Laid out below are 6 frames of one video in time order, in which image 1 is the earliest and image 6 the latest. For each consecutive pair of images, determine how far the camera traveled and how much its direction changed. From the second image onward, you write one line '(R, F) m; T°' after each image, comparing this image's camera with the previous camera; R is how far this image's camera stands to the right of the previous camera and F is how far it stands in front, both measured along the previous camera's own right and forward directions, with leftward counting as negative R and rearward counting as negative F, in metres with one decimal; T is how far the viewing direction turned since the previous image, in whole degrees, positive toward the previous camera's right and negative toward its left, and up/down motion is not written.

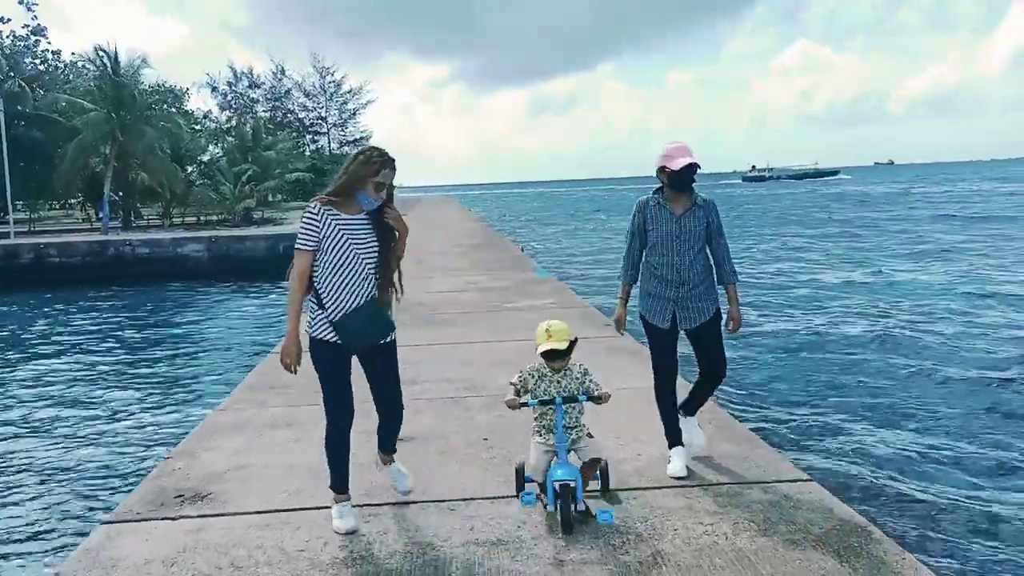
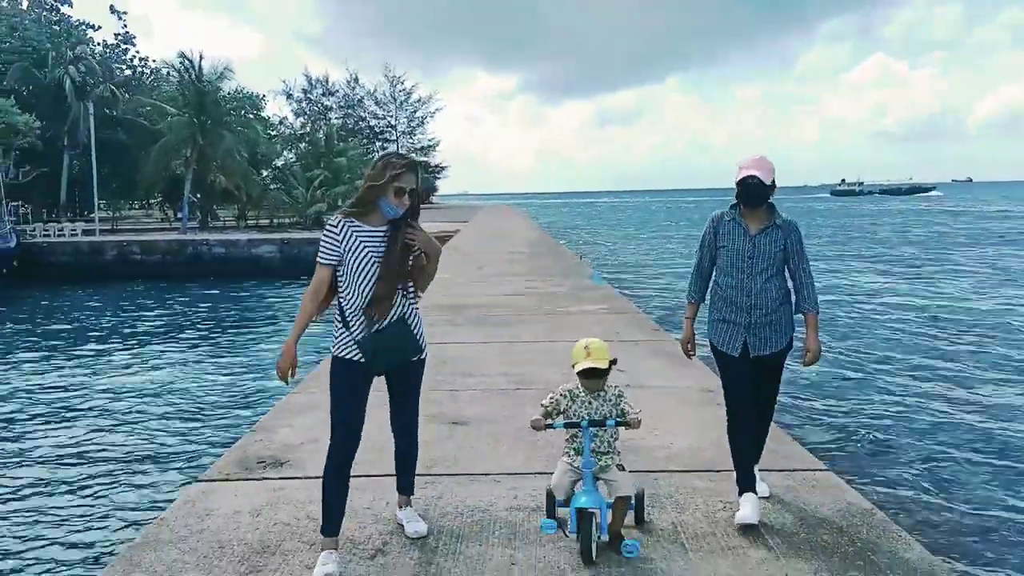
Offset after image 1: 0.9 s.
(+0.1, -0.5) m; -4°
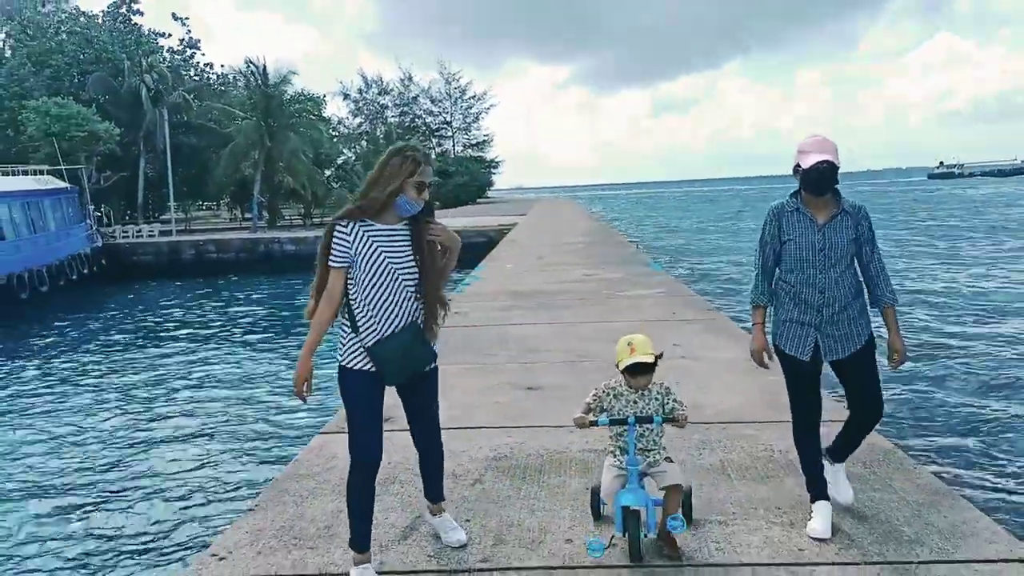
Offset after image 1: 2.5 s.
(-0.1, -0.8) m; -4°
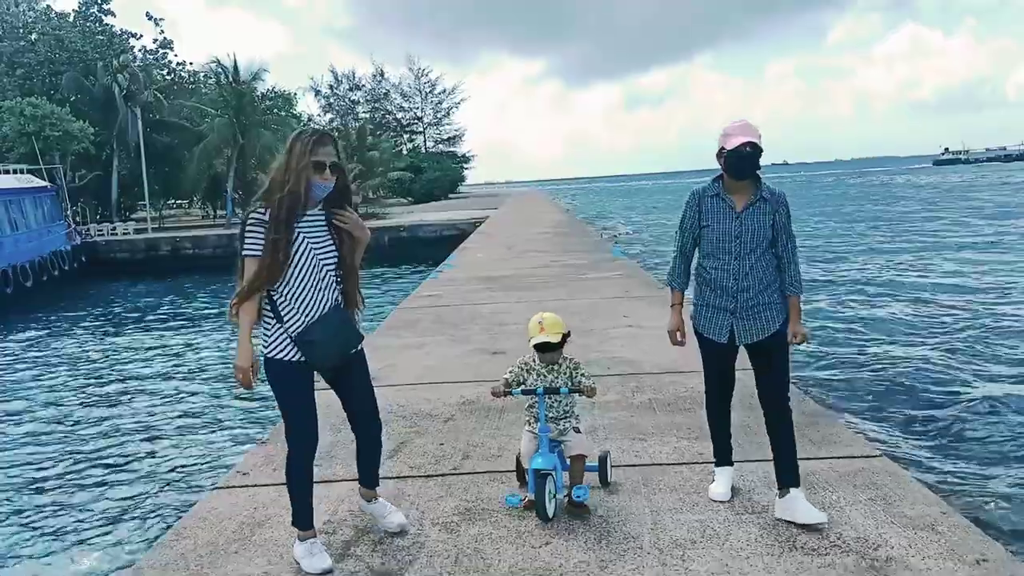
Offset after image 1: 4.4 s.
(+0.1, -0.9) m; +2°
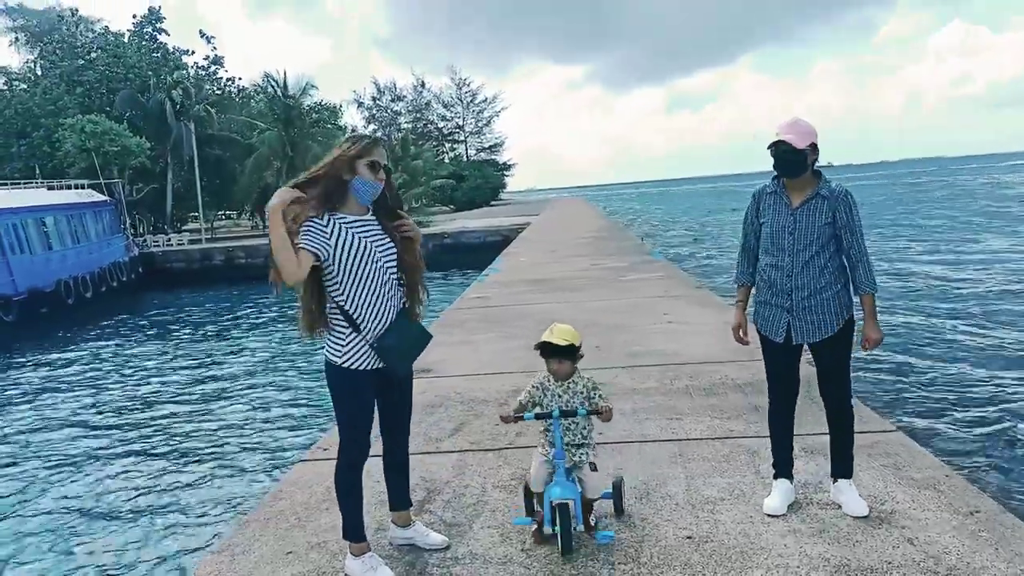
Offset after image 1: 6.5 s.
(0.0, -0.5) m; -3°
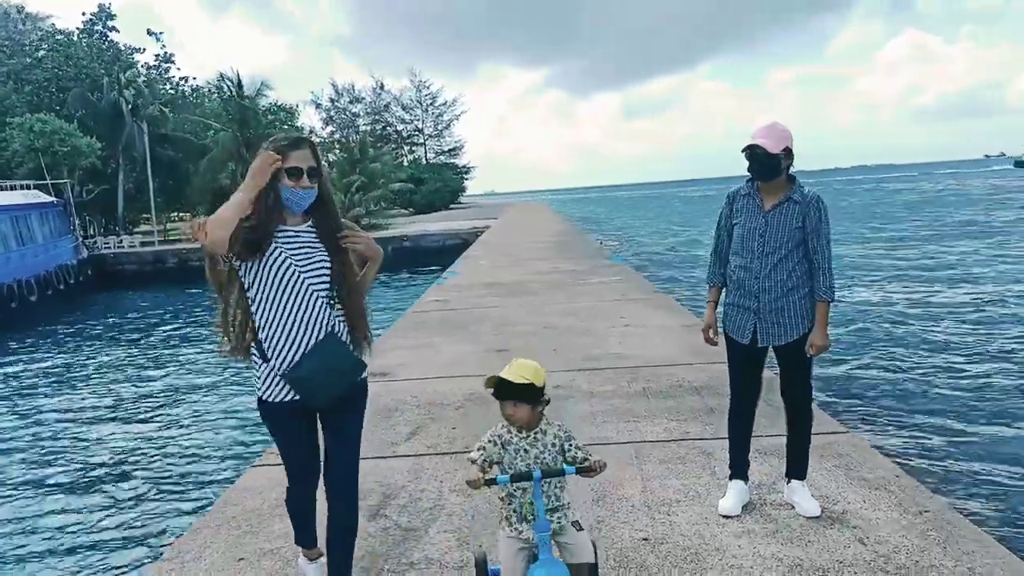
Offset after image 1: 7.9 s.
(0.0, 0.0) m; +3°
